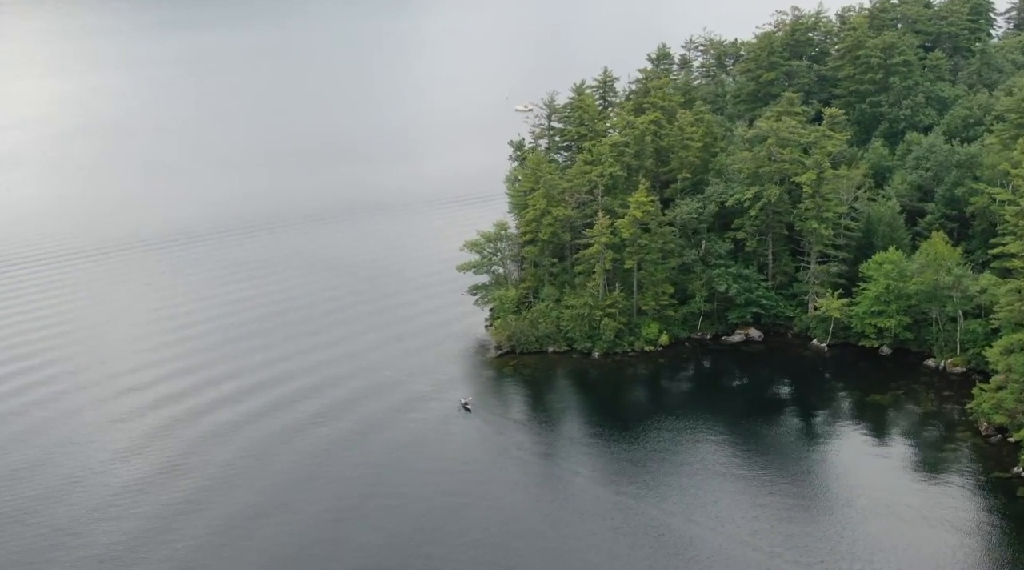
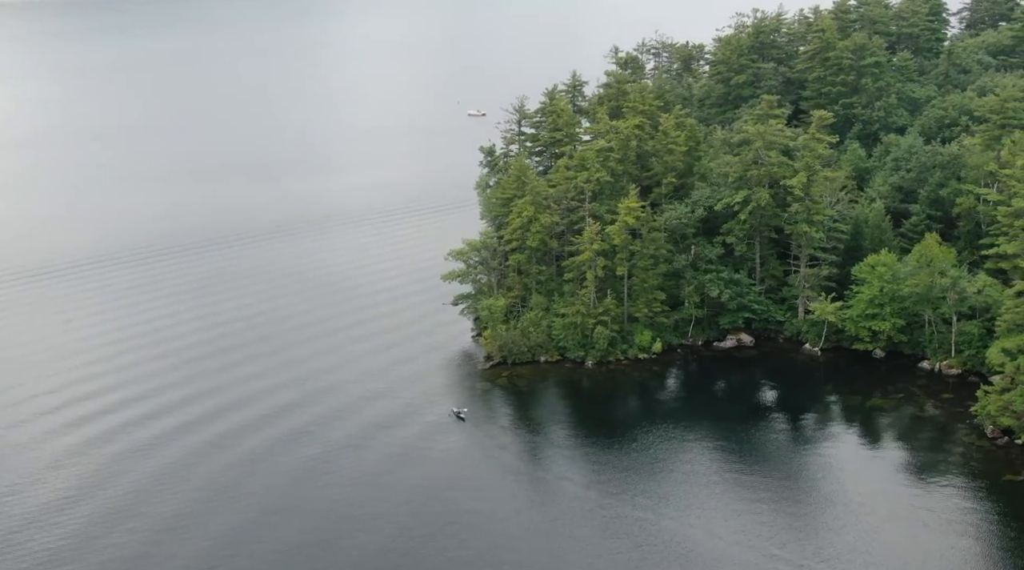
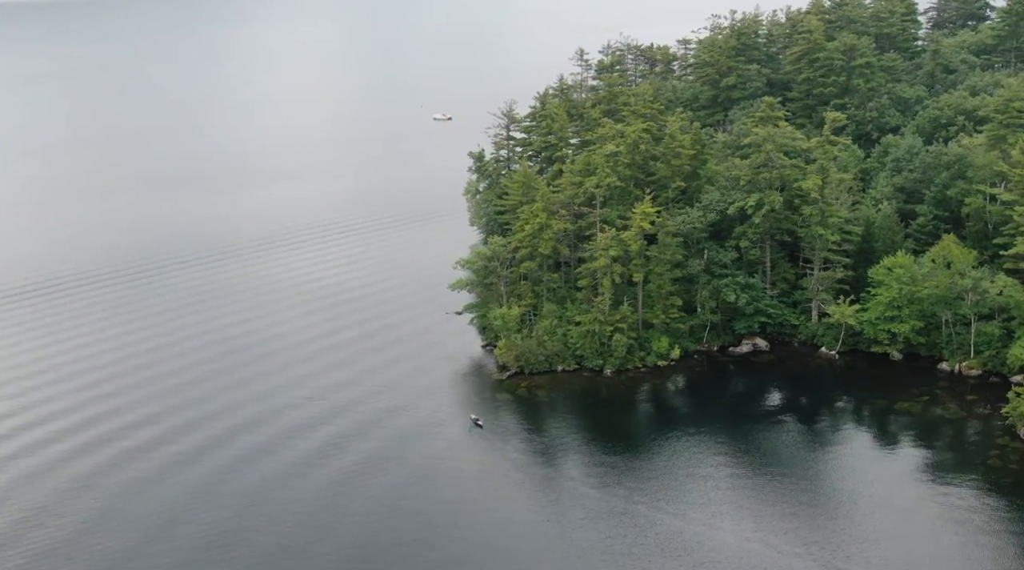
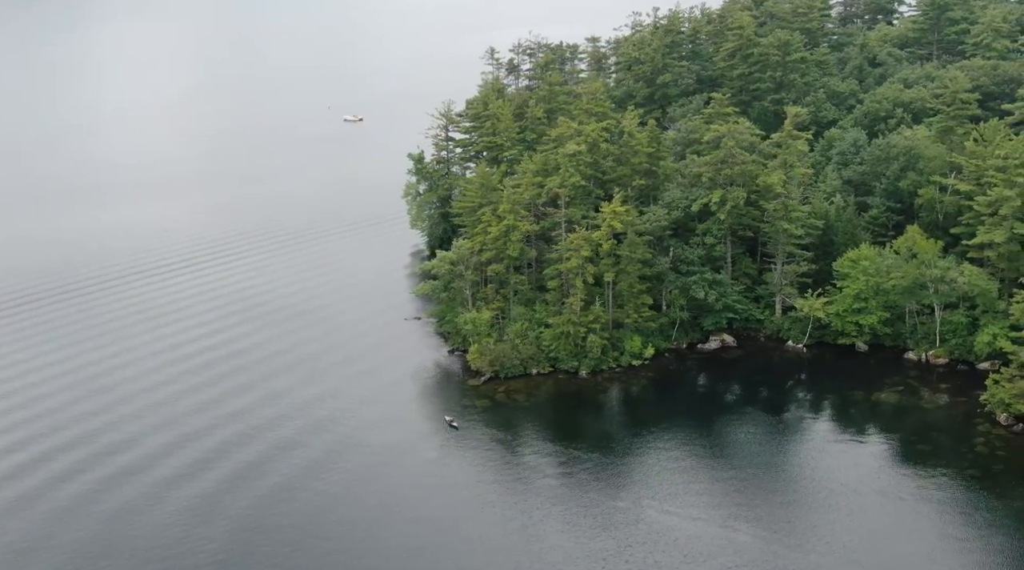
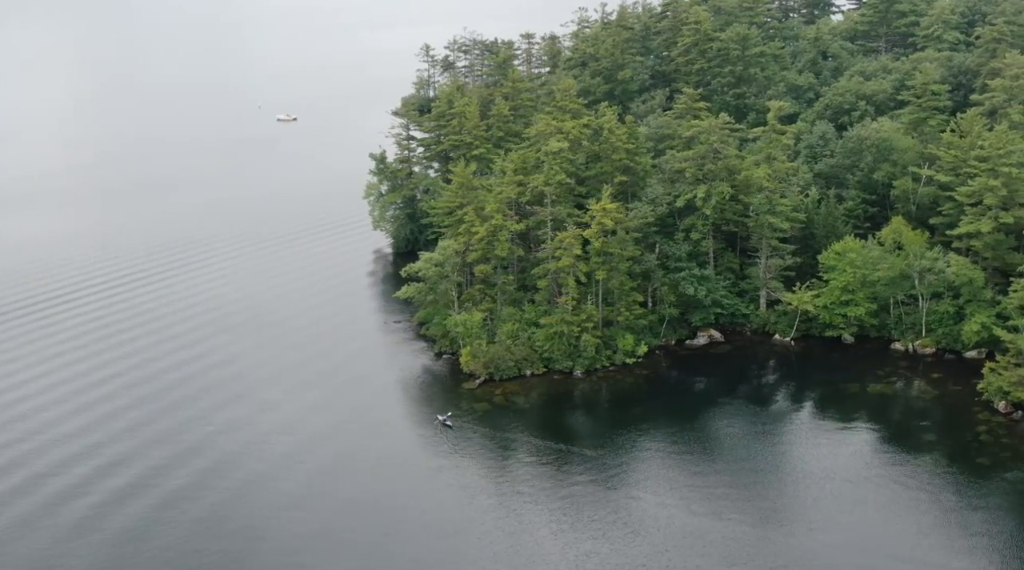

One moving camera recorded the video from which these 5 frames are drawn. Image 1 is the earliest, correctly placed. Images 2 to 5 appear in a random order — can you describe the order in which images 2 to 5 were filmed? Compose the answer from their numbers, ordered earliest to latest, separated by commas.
2, 3, 4, 5
